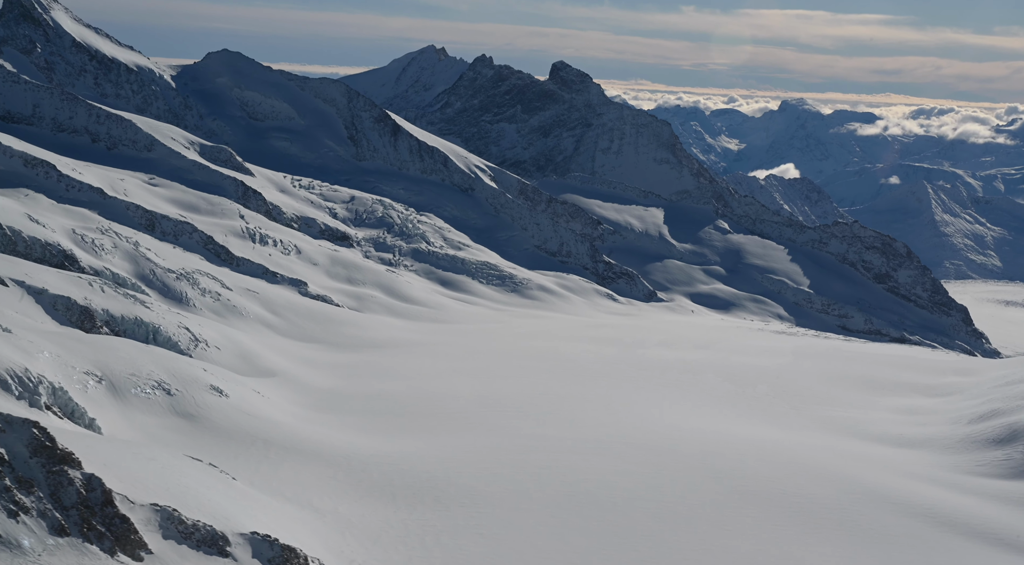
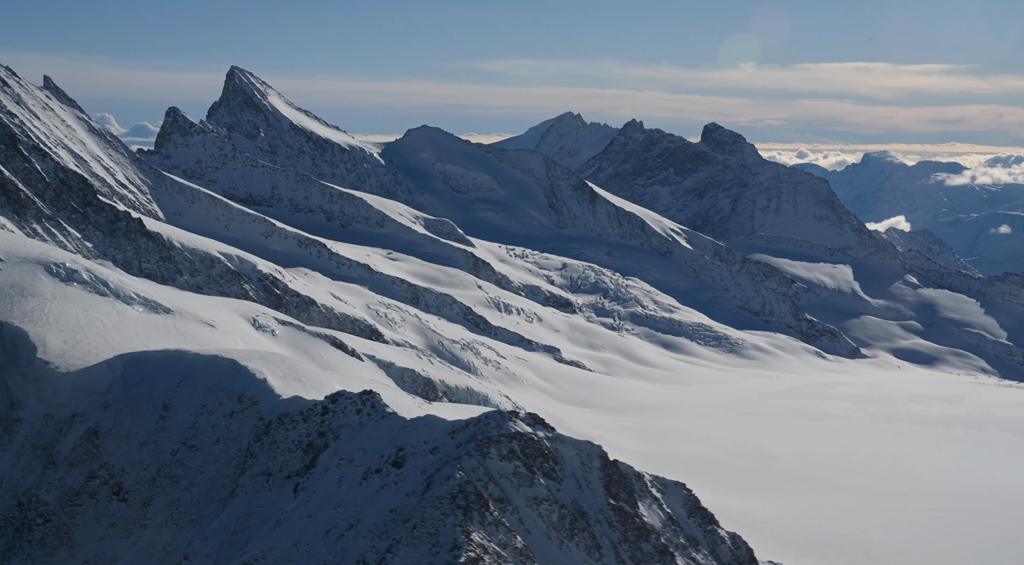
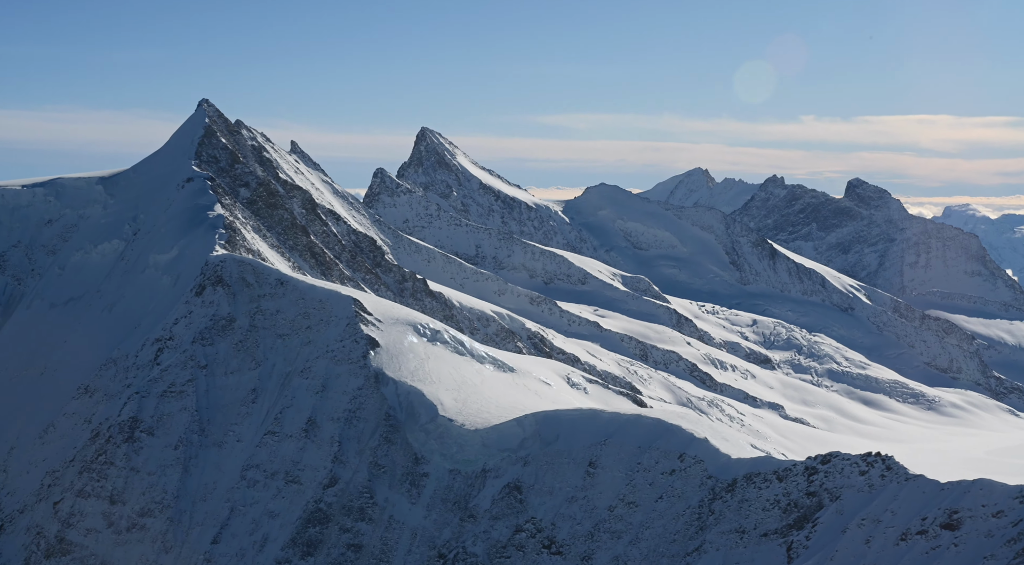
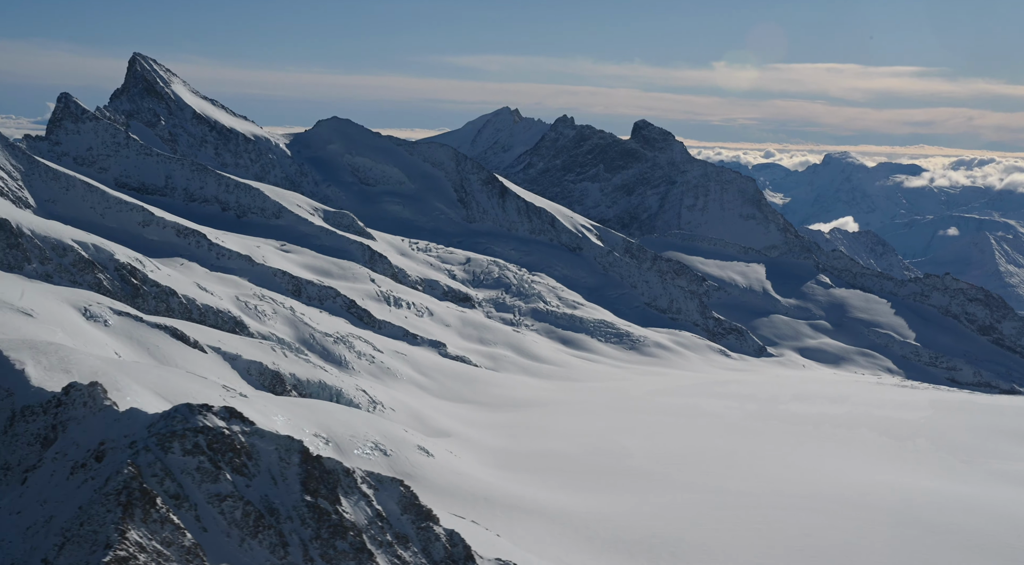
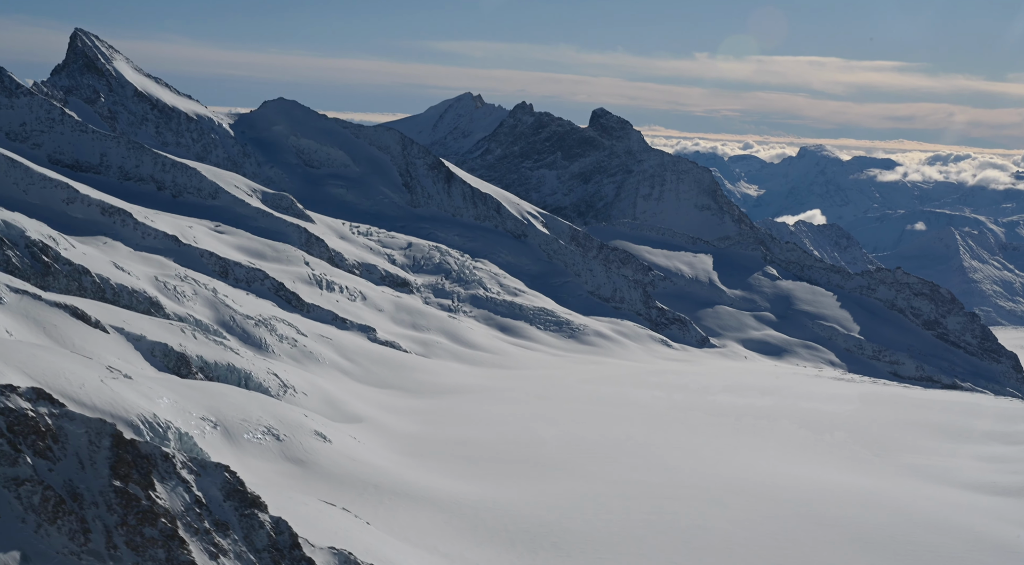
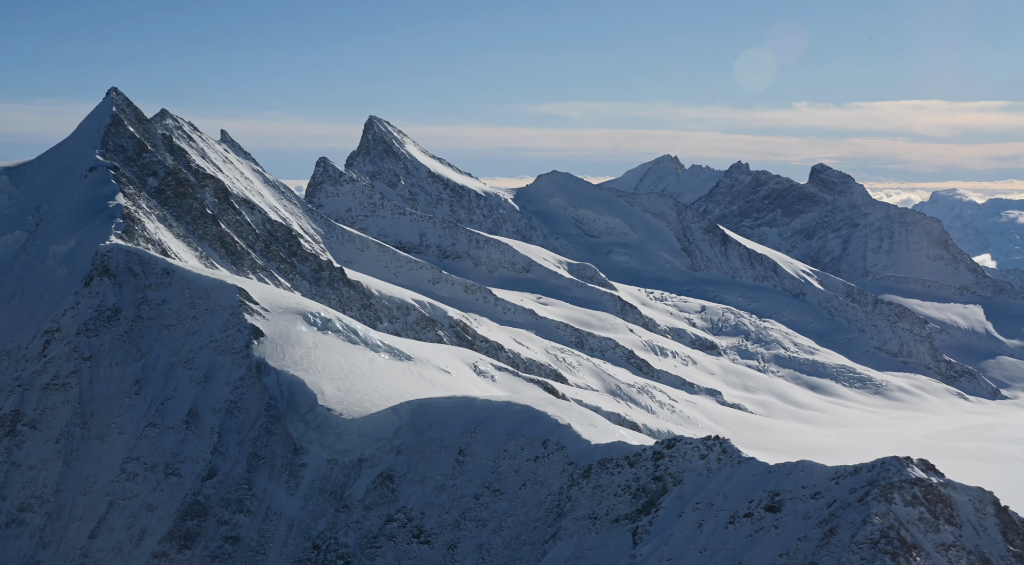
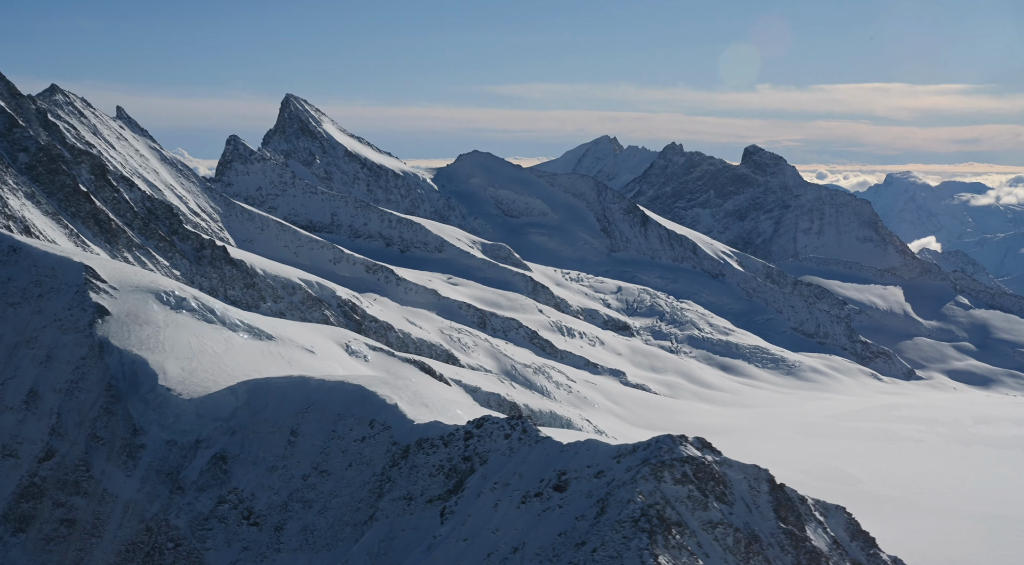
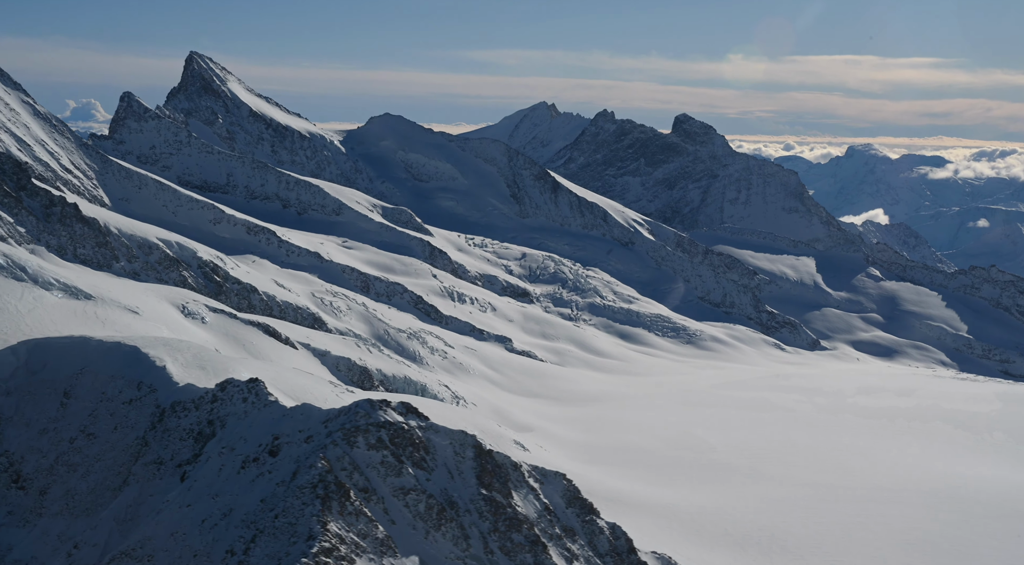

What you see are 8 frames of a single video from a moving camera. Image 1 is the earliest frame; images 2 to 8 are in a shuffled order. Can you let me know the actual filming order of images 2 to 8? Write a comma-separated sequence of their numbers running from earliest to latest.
5, 4, 8, 2, 7, 6, 3
